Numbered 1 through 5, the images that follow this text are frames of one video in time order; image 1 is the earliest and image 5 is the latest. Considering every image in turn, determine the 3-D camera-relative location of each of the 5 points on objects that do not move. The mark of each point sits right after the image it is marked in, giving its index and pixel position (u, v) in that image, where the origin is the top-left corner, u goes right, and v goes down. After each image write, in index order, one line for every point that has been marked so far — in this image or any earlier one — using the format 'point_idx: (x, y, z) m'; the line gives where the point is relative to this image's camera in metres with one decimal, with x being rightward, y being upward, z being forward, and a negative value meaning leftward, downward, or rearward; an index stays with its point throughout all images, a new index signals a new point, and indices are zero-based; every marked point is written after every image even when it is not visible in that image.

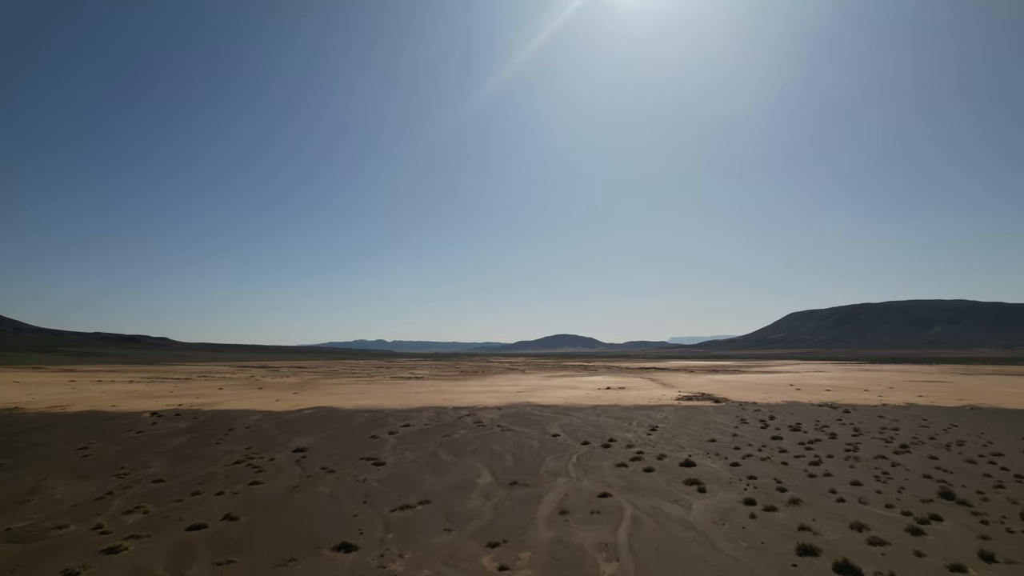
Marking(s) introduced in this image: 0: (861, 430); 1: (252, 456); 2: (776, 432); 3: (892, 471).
0: (+12.4, -5.1, +19.5) m
1: (-7.1, -4.5, +14.9) m
2: (+9.4, -5.1, +19.4) m
3: (+8.6, -4.2, +12.5) m
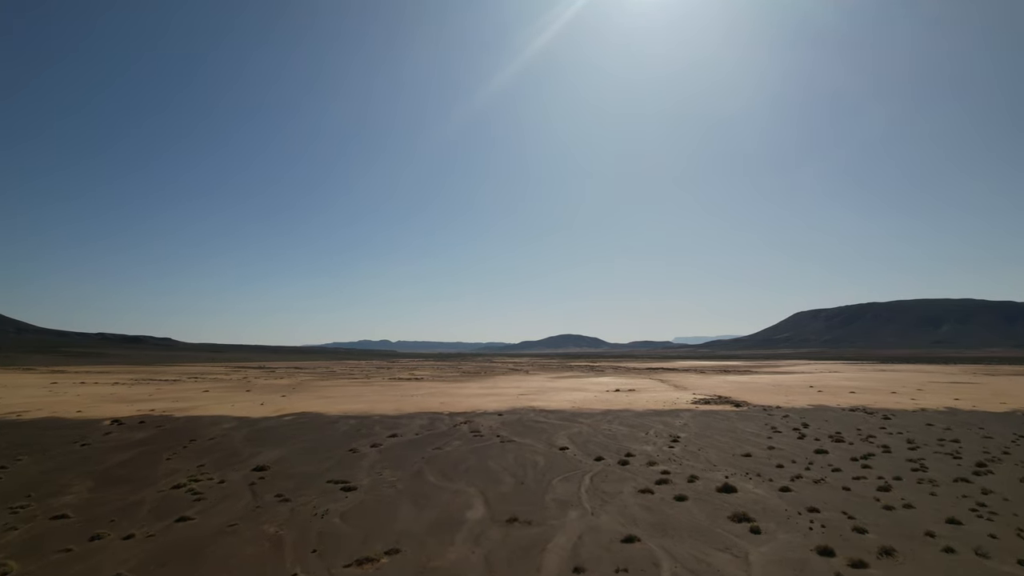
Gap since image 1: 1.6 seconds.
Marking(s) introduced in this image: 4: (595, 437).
0: (+12.4, -4.7, +16.9) m
1: (-7.1, -4.3, +12.5) m
2: (+9.4, -4.8, +16.8) m
3: (+8.6, -3.8, +9.9) m
4: (+2.8, -5.1, +18.8) m
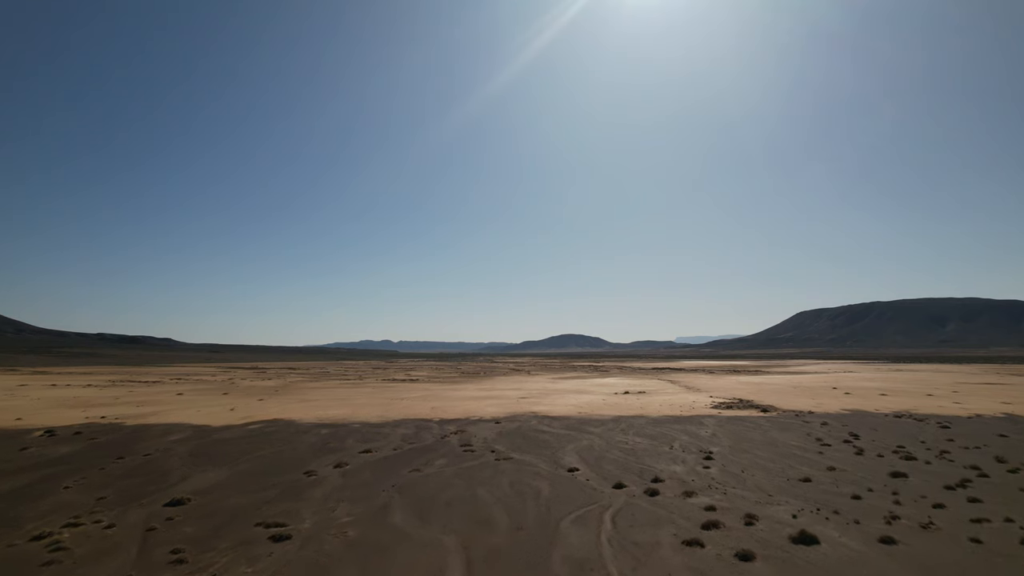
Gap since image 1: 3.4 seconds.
0: (+12.3, -4.3, +13.7) m
1: (-7.2, -3.9, +9.3) m
2: (+9.3, -4.3, +13.6) m
3: (+8.5, -3.4, +6.7) m
4: (+2.7, -4.7, +15.6) m
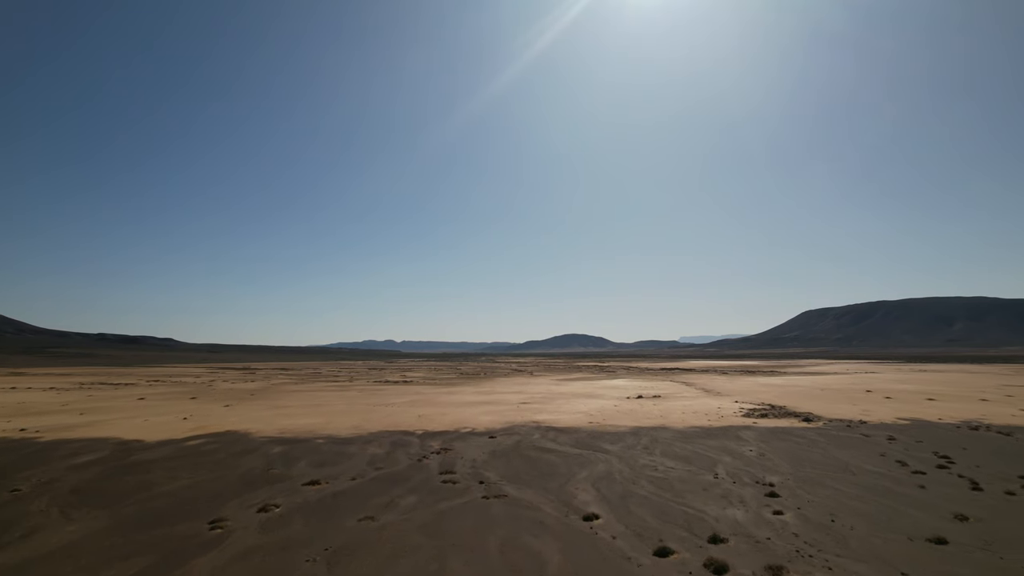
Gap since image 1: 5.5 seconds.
0: (+12.2, -3.8, +9.8) m
1: (-7.4, -3.4, +5.5) m
2: (+9.2, -3.8, +9.7) m
3: (+8.4, -2.9, +2.8) m
4: (+2.6, -4.2, +11.7) m
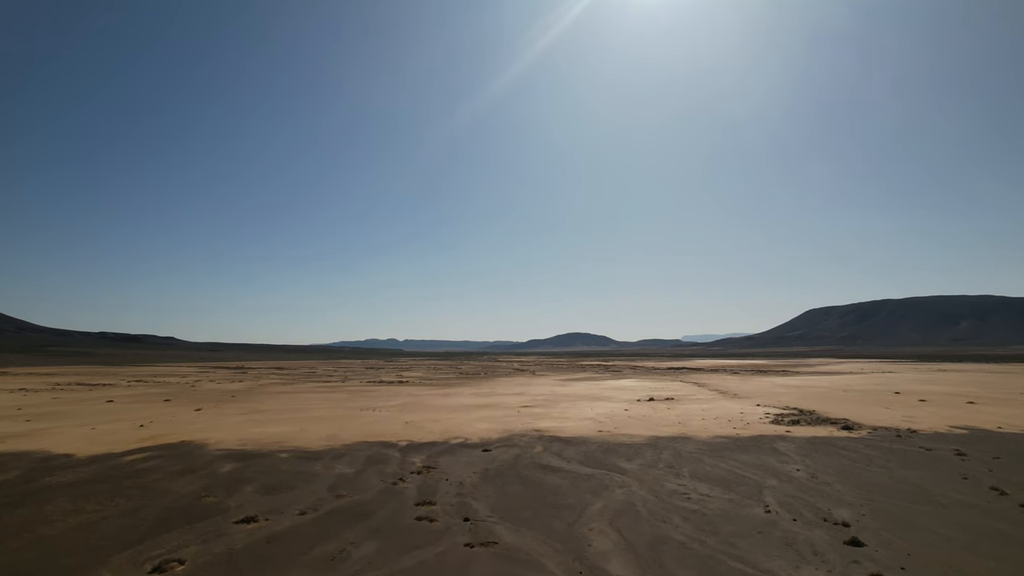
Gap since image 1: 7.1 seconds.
0: (+12.1, -3.5, +7.0) m
1: (-7.5, -3.1, +2.8) m
2: (+9.1, -3.5, +6.9) m
3: (+8.2, -2.6, 0.0) m
4: (+2.5, -3.8, +8.9) m
